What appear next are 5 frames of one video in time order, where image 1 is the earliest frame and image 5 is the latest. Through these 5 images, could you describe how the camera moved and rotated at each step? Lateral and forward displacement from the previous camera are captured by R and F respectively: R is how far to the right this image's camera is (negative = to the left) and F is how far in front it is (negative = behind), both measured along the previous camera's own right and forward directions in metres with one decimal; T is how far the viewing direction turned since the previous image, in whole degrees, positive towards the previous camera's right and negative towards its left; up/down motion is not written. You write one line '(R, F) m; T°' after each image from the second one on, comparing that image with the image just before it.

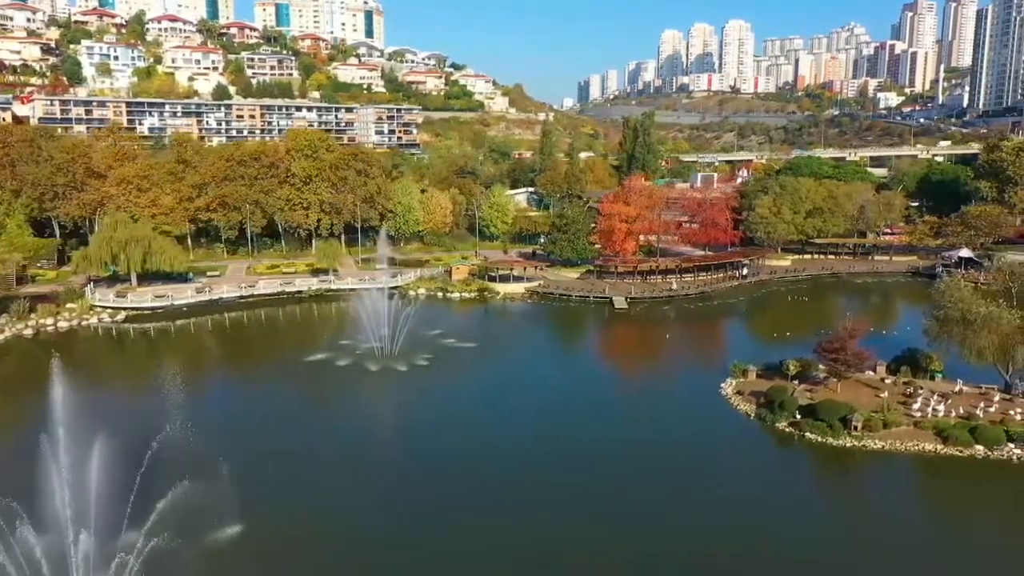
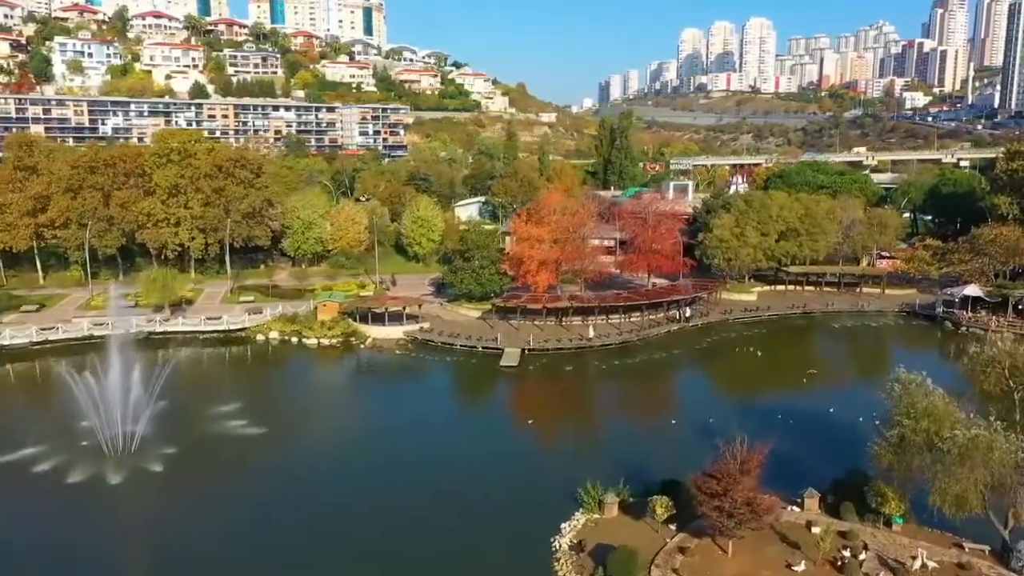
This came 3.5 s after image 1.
(+7.2, +10.4) m; -2°
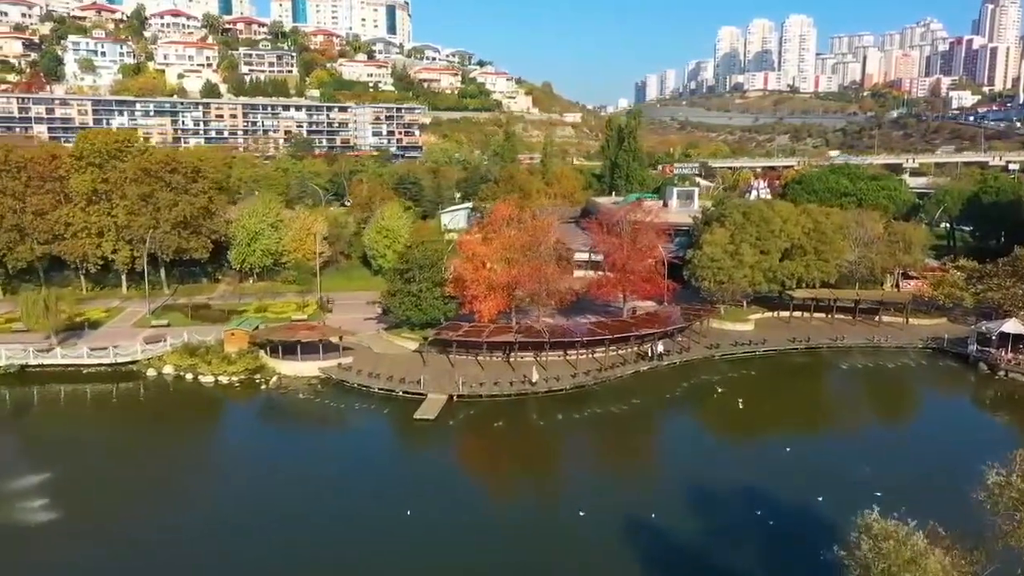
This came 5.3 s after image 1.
(+4.1, +6.4) m; -3°
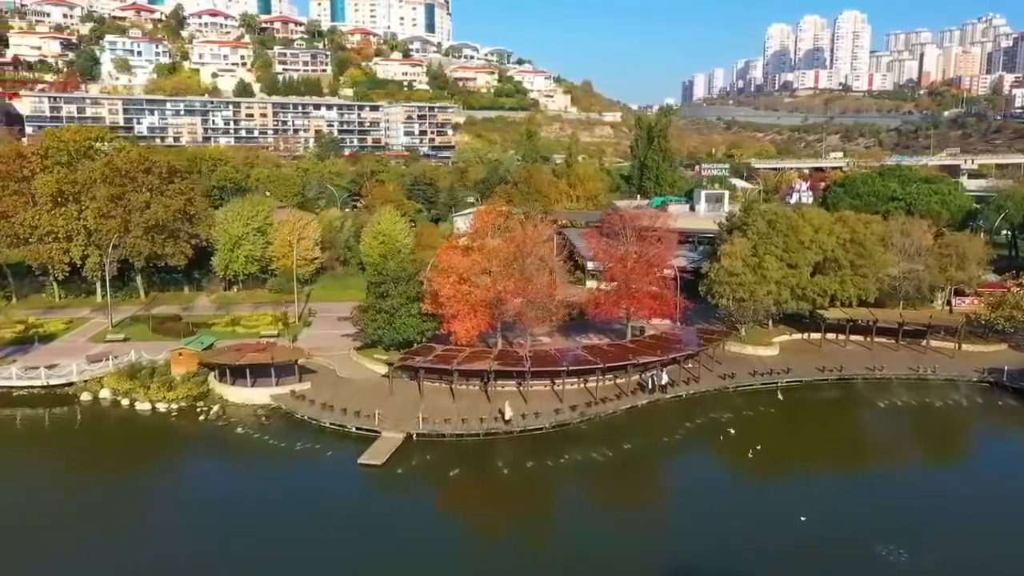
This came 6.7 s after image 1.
(+2.4, +4.4) m; -3°
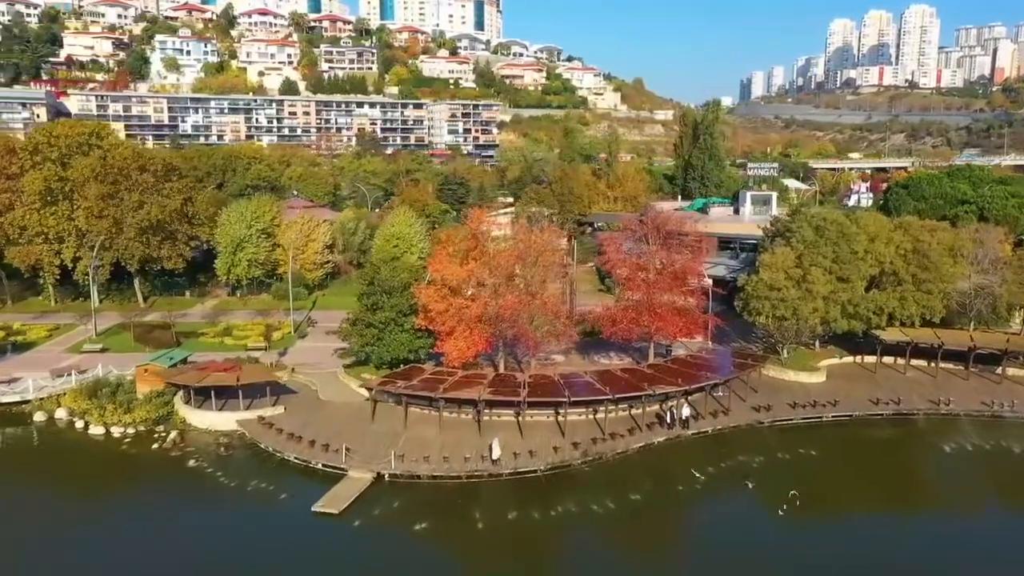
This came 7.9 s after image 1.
(+1.7, +3.8) m; -4°
